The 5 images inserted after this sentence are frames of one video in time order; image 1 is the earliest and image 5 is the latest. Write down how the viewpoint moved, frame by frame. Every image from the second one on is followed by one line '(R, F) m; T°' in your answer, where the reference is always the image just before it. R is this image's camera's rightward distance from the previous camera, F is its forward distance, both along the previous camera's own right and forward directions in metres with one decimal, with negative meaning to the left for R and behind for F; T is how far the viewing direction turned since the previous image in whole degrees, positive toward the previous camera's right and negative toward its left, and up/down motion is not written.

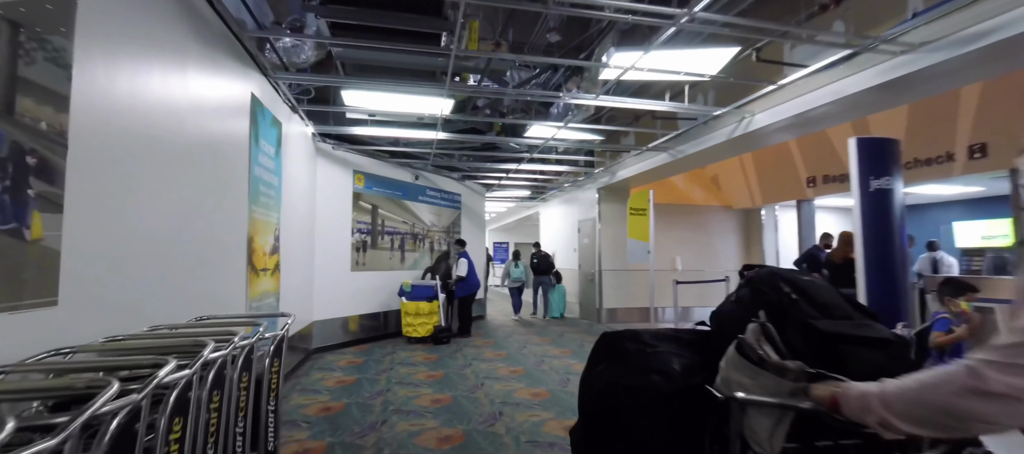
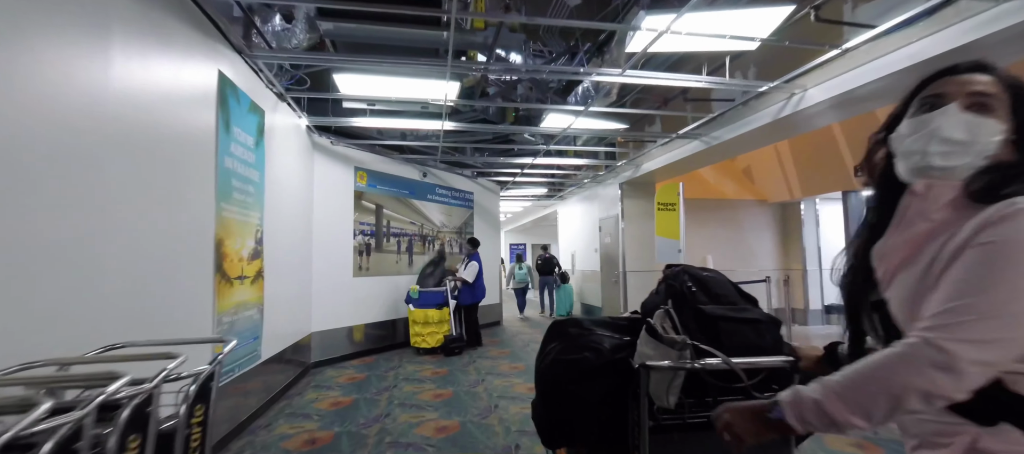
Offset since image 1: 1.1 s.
(0.0, +0.5) m; -3°
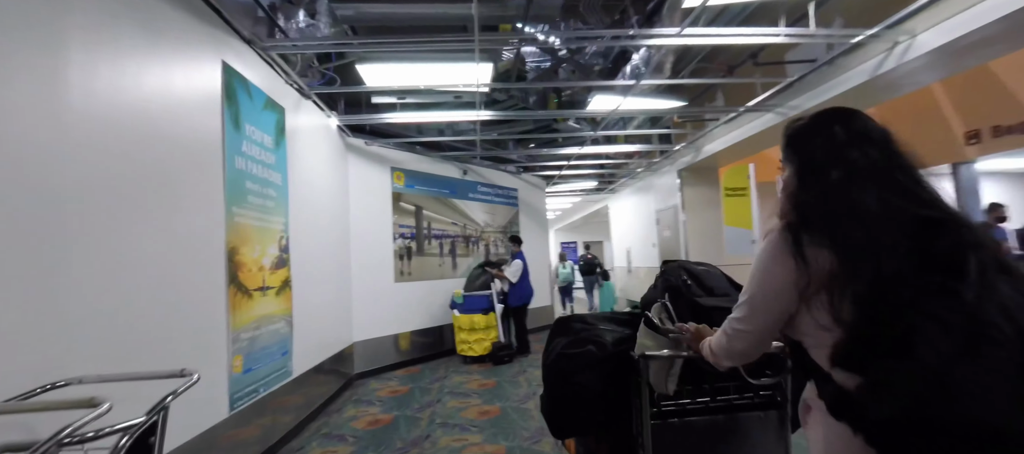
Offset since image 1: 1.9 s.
(0.0, +0.5) m; -7°
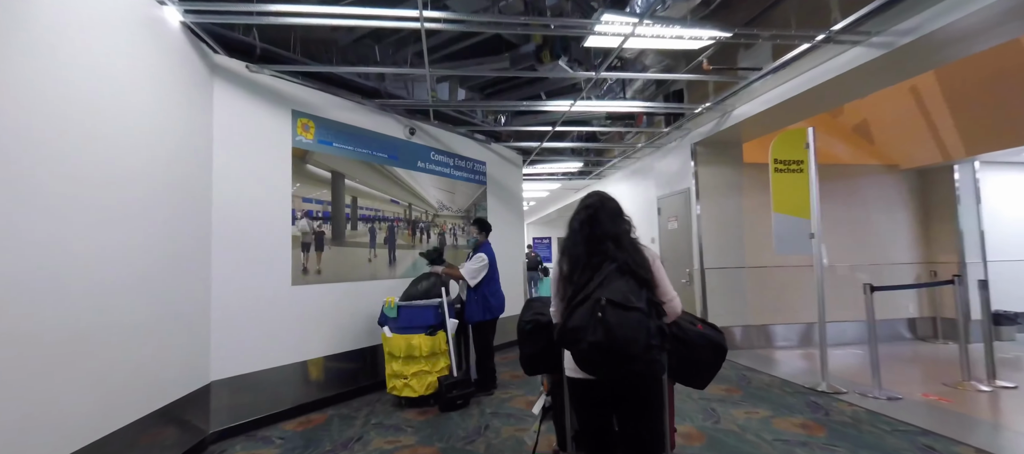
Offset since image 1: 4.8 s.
(+0.1, +1.5) m; +4°
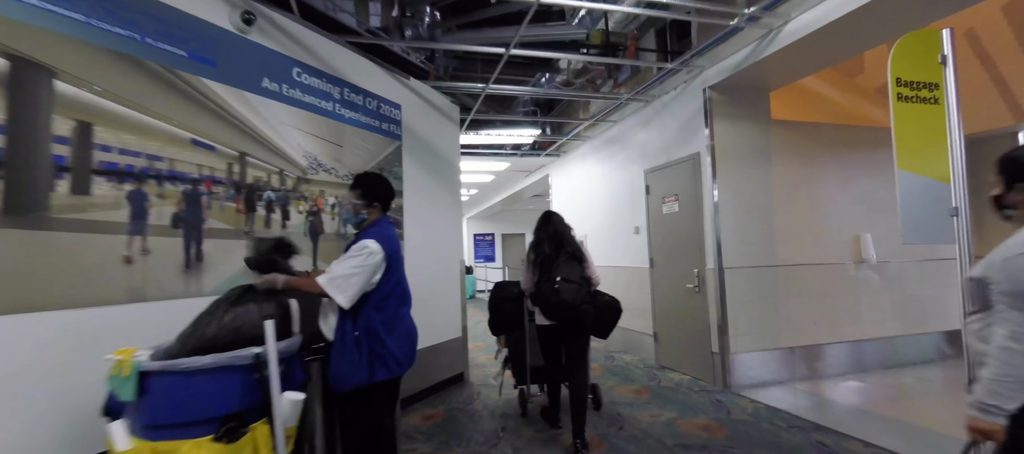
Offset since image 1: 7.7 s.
(+0.1, +1.7) m; +7°
